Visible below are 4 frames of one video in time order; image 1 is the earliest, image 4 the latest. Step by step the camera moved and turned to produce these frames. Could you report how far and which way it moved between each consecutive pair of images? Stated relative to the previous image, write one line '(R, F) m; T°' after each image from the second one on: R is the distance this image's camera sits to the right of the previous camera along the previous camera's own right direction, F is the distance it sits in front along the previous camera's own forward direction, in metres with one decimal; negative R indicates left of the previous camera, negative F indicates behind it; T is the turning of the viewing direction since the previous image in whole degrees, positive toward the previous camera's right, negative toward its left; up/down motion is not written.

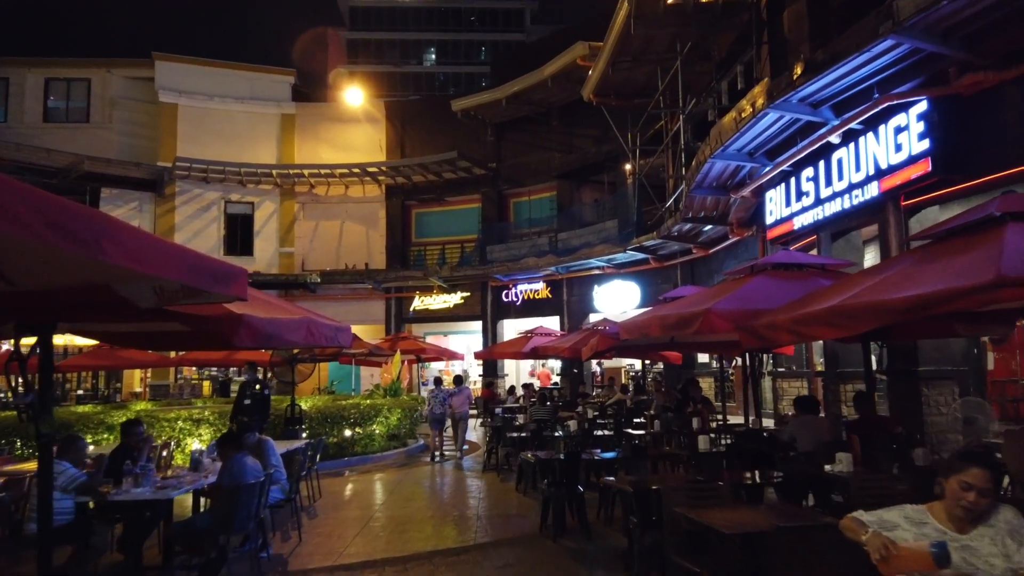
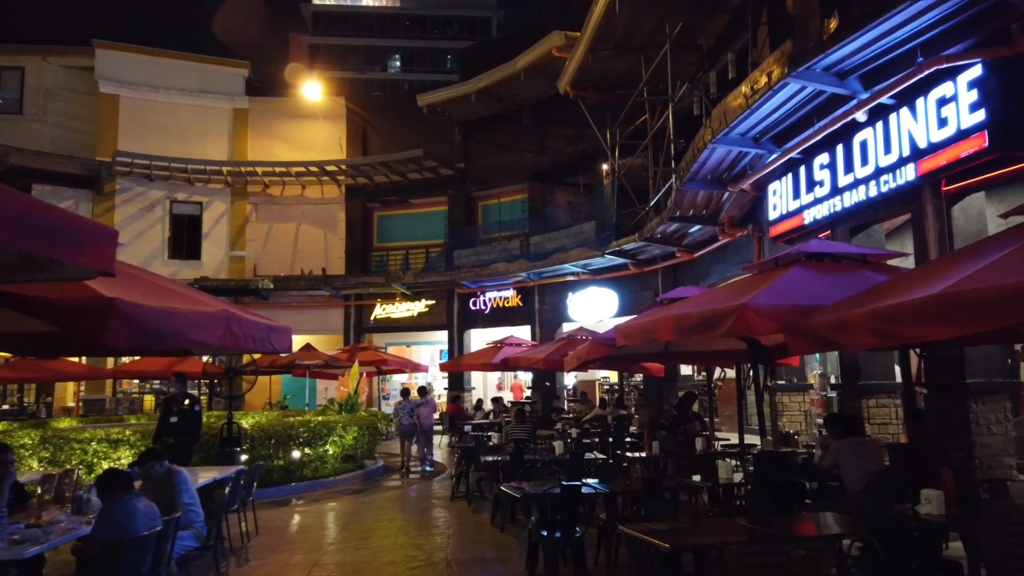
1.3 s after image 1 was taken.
(-0.1, +1.4) m; +3°
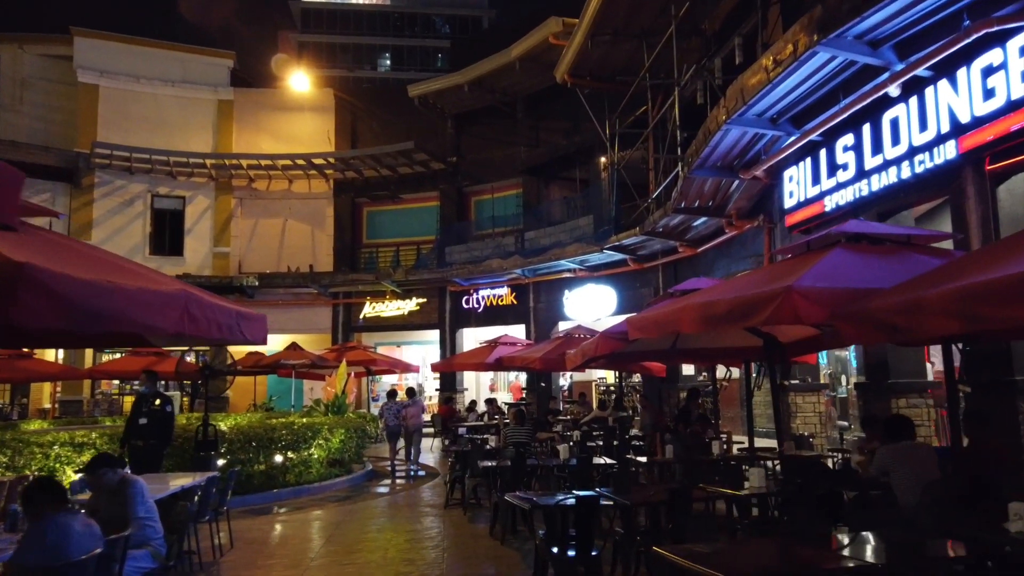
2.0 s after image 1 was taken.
(-0.1, +0.7) m; +1°
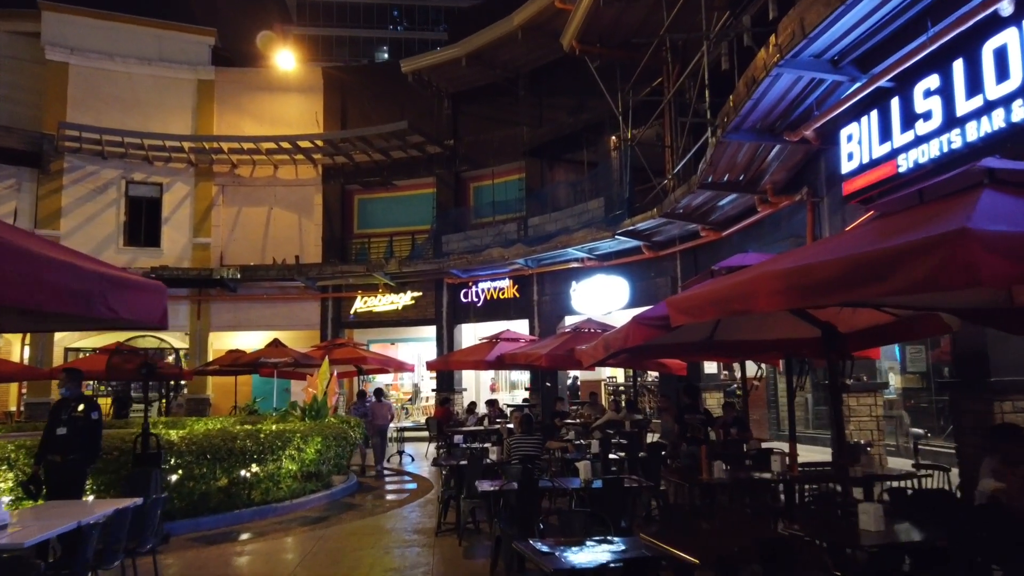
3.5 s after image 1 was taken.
(0.0, +1.6) m; 0°
